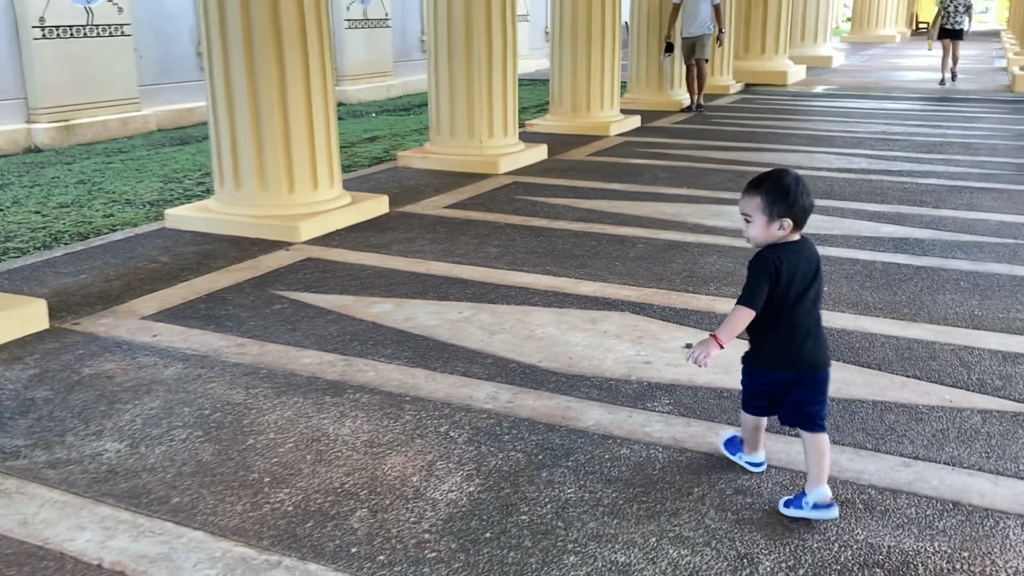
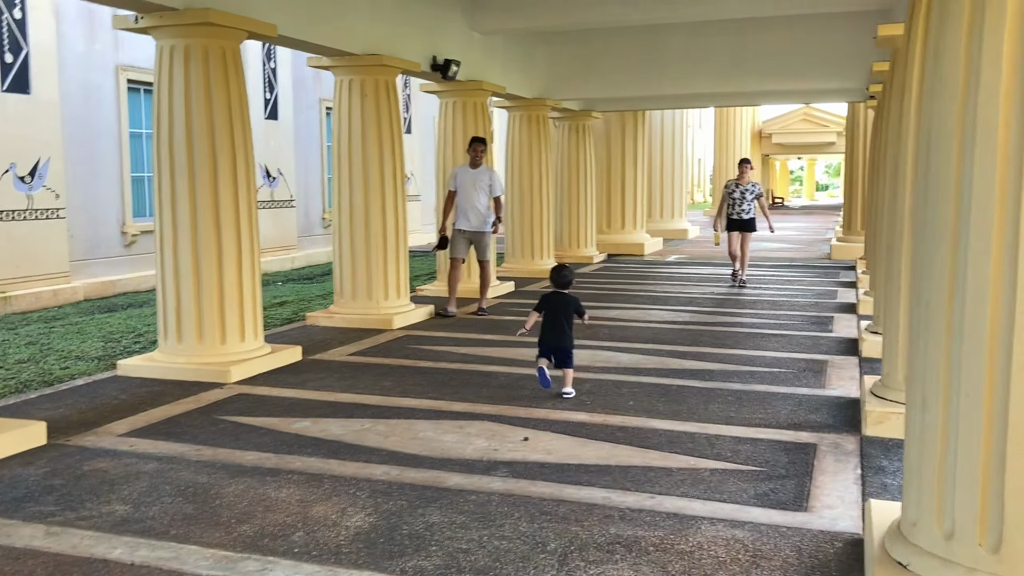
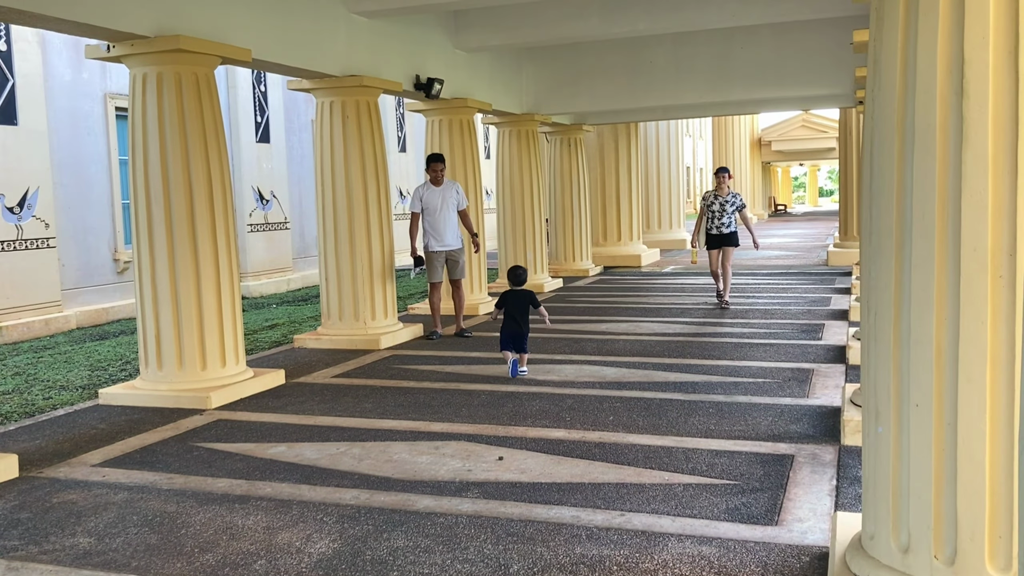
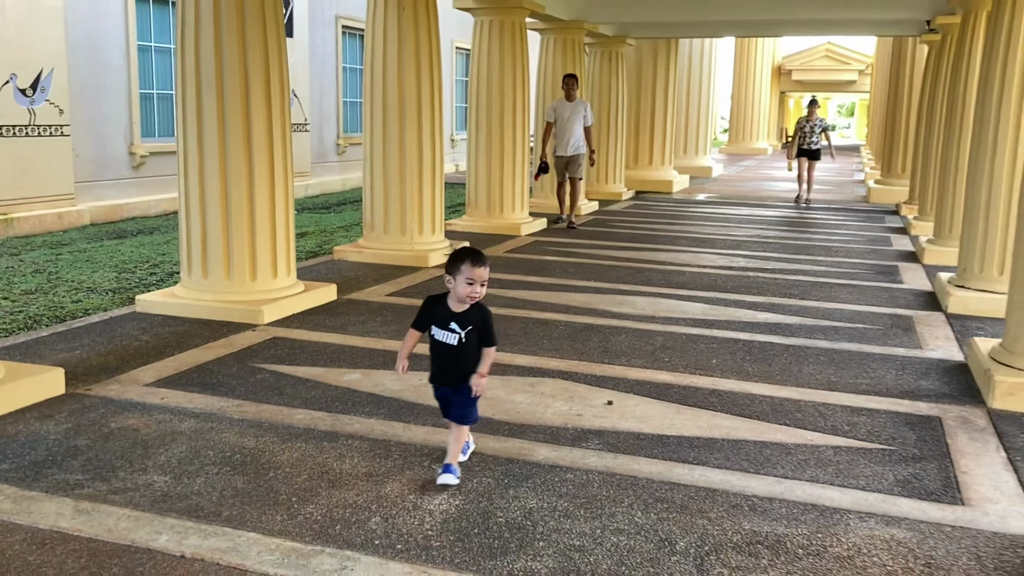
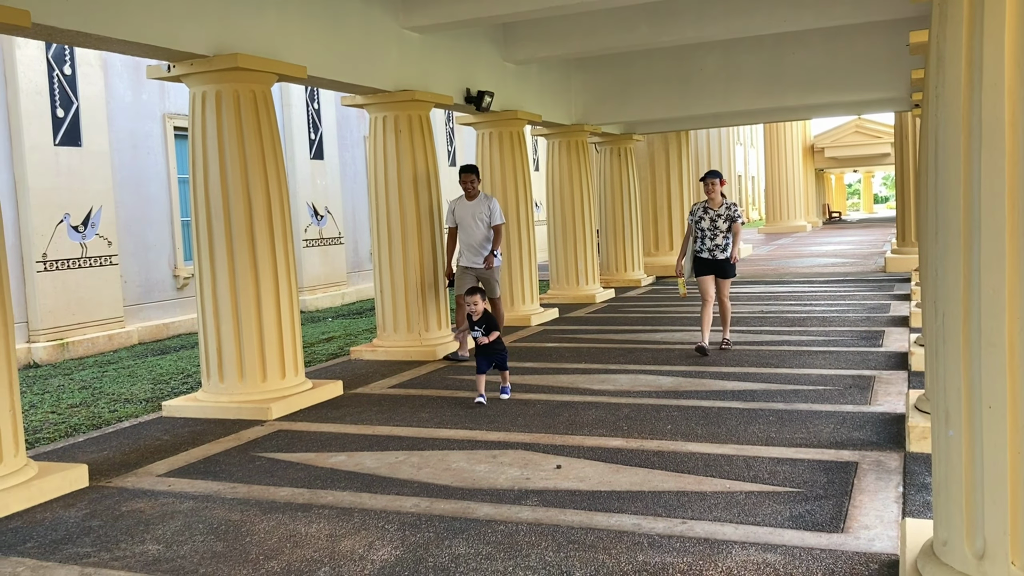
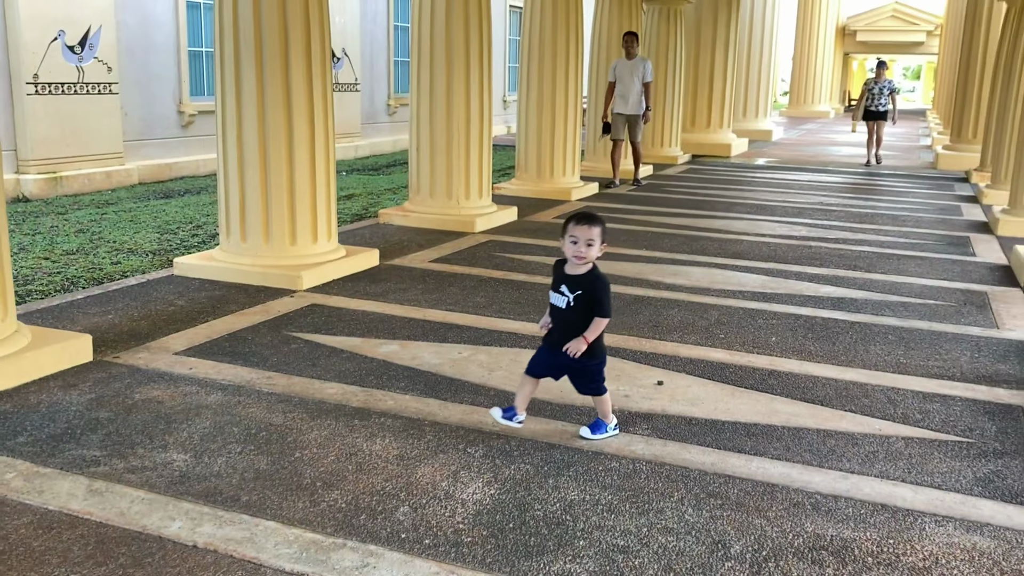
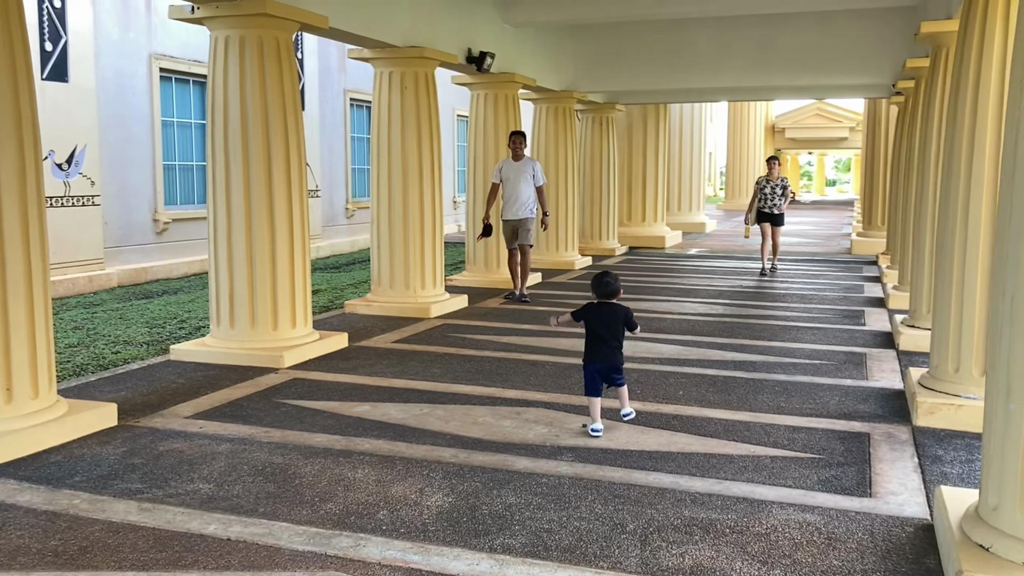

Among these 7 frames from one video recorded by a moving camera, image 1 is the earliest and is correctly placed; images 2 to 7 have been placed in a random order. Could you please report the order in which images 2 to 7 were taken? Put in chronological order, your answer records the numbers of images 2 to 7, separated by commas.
6, 4, 7, 2, 3, 5
